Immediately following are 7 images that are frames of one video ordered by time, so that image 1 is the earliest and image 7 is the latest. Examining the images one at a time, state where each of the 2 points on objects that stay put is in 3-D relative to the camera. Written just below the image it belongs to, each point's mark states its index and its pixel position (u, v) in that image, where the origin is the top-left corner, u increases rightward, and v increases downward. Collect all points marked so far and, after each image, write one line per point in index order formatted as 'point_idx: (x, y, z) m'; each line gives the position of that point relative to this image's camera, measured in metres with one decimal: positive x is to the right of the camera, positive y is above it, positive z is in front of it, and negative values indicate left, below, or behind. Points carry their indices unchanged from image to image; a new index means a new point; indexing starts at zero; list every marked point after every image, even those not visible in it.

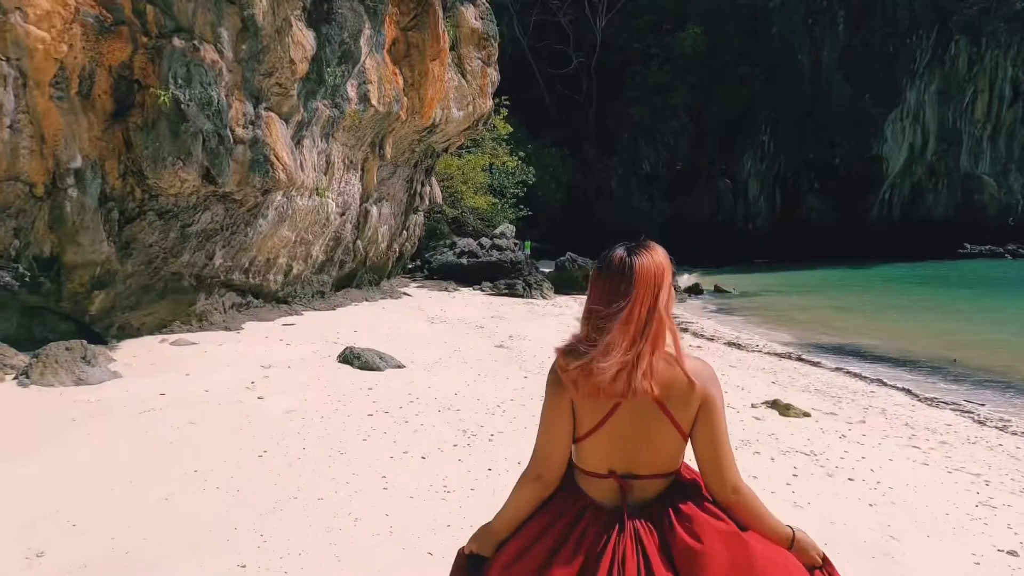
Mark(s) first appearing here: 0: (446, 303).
0: (-1.6, -0.4, +16.2) m
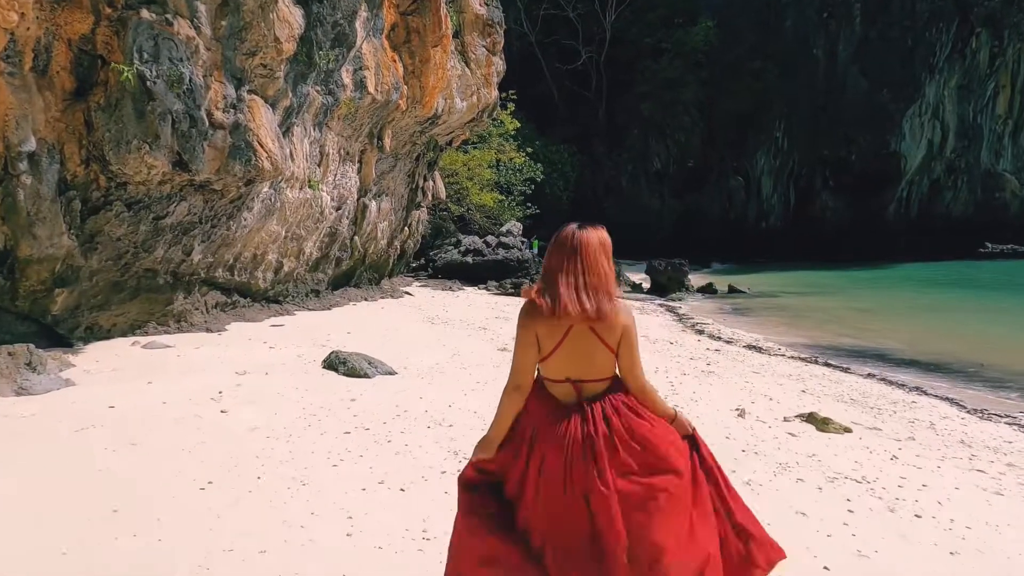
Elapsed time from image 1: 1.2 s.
0: (-1.5, -0.3, +15.5) m
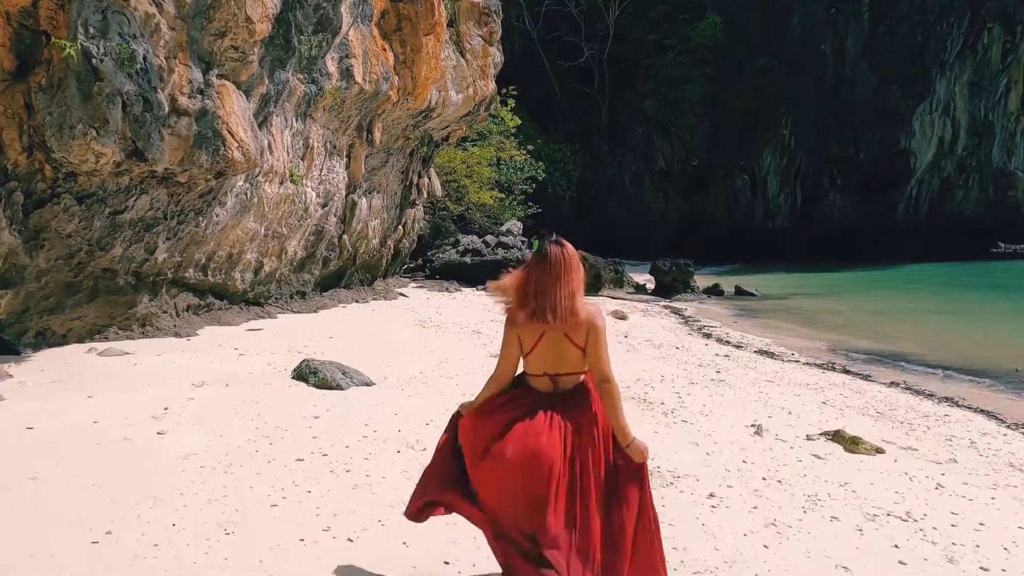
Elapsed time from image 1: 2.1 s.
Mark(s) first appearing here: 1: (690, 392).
0: (-1.5, -0.4, +14.8) m
1: (+1.9, -1.1, +7.1) m
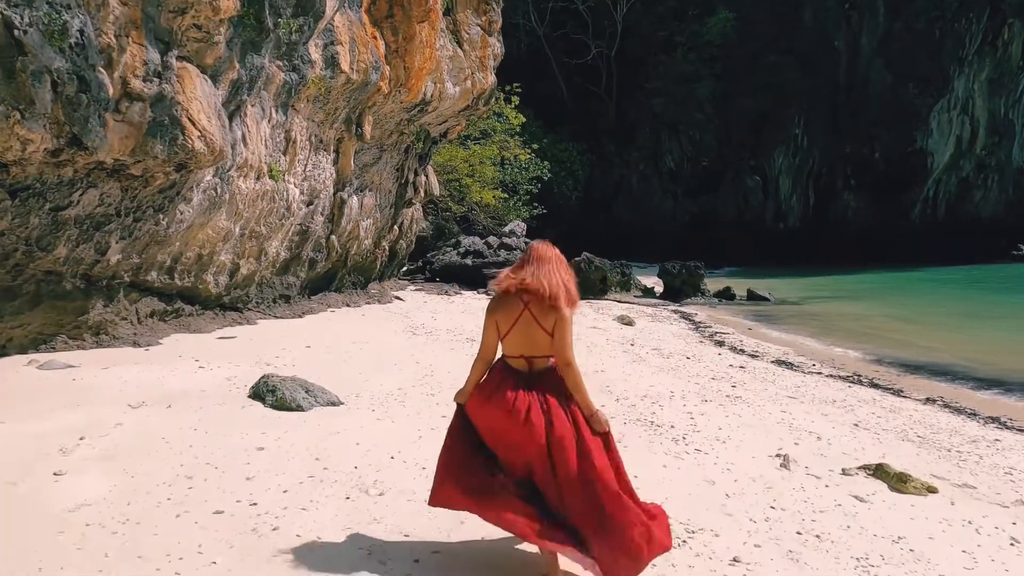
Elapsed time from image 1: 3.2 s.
0: (-1.5, -0.4, +14.0) m
1: (+1.8, -1.2, +6.2) m
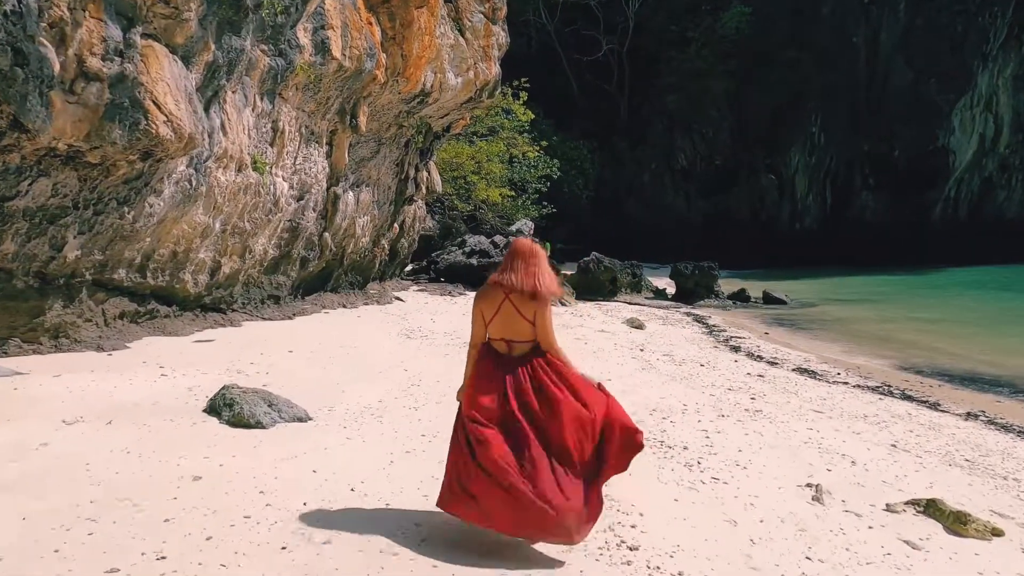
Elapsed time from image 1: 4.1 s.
0: (-1.5, -0.5, +13.4) m
1: (+1.8, -1.2, +5.5) m
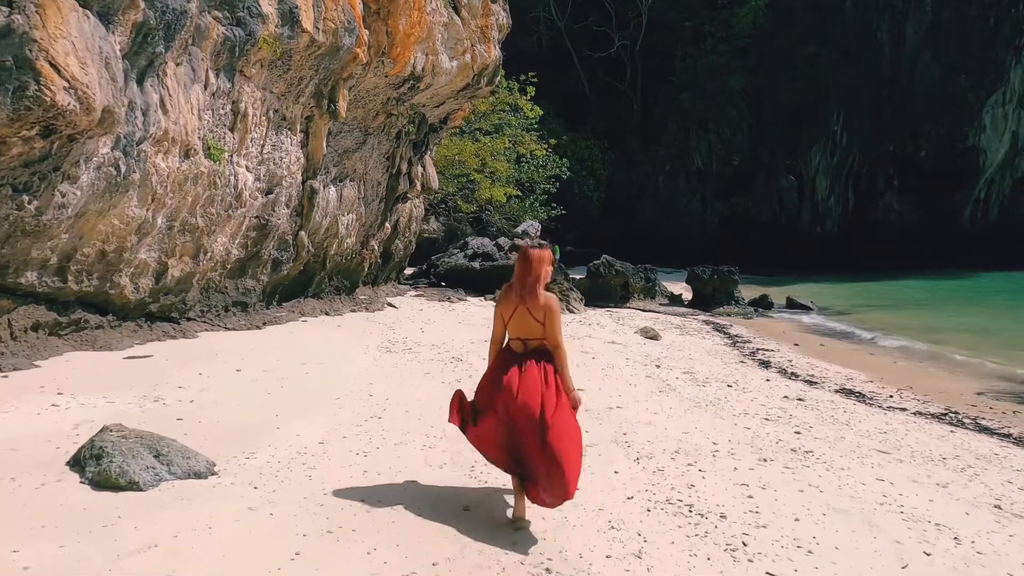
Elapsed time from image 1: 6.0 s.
0: (-1.4, -0.6, +12.1) m
1: (+1.6, -1.2, +4.2) m
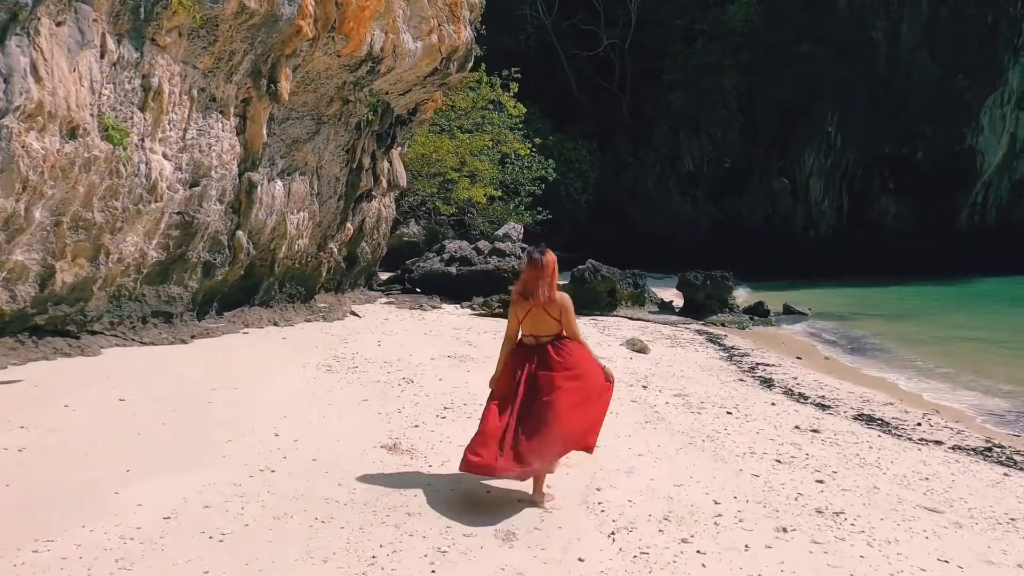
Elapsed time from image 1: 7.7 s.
0: (-1.9, -0.7, +10.9) m
1: (+1.3, -1.3, +3.0) m
